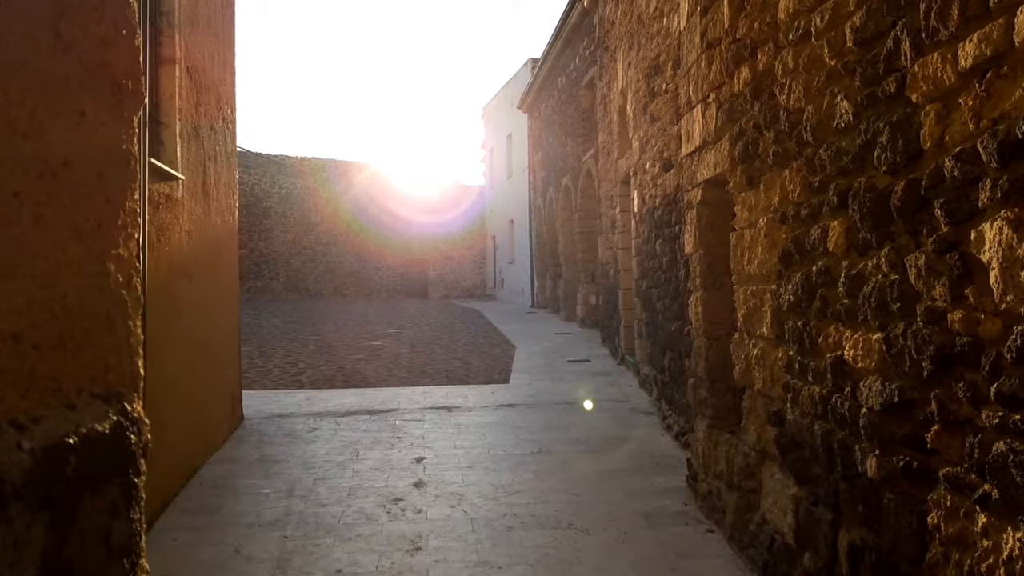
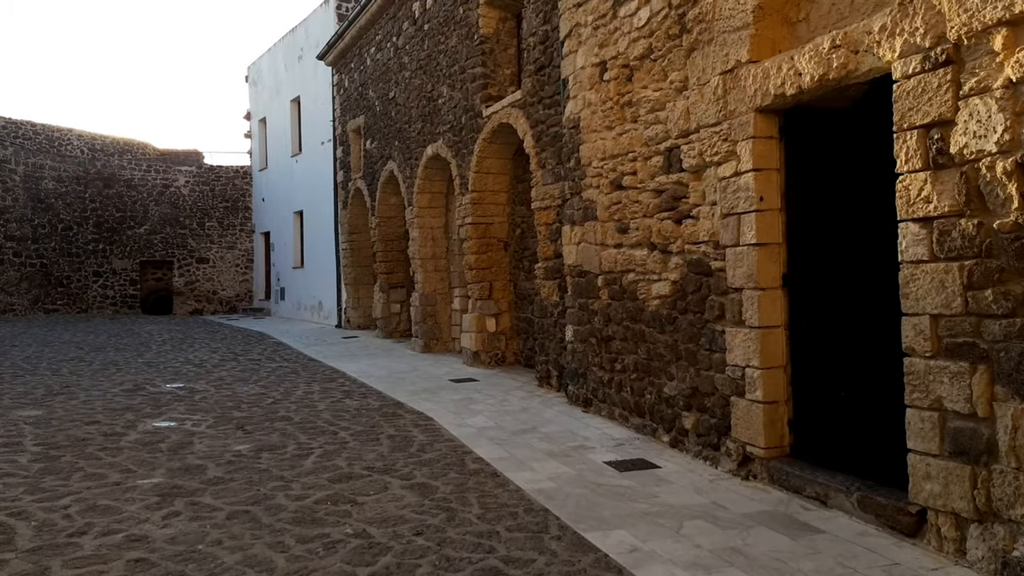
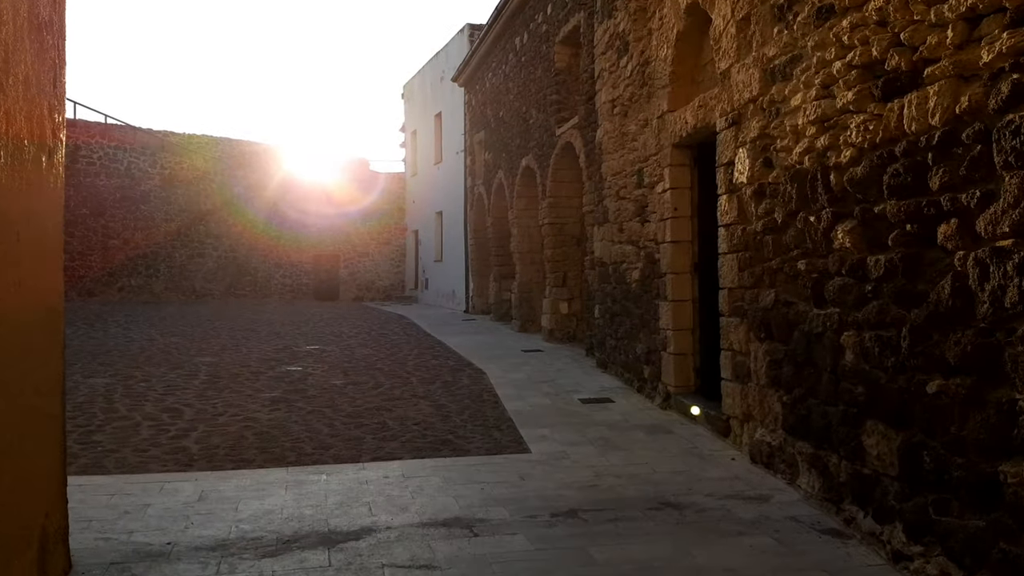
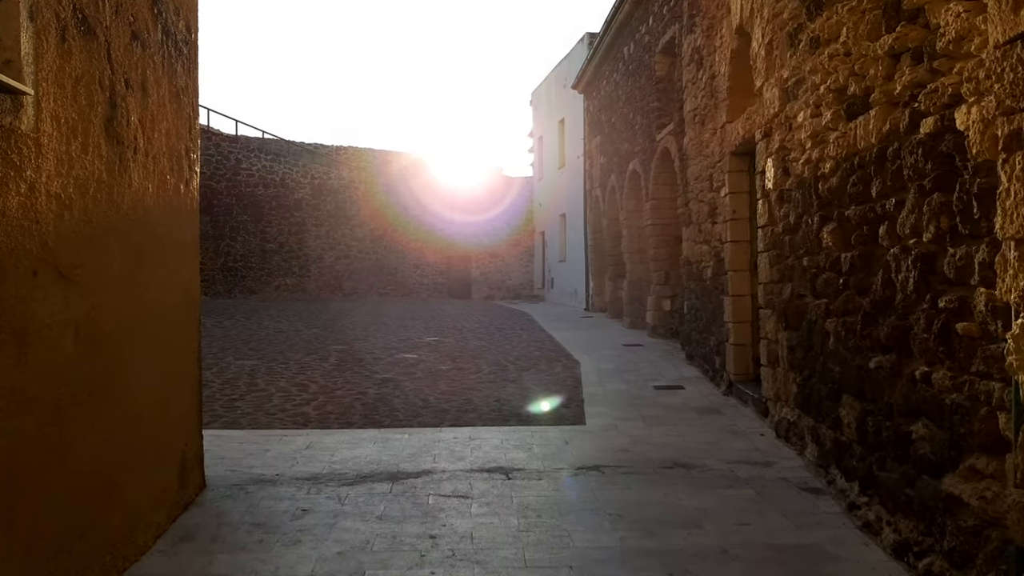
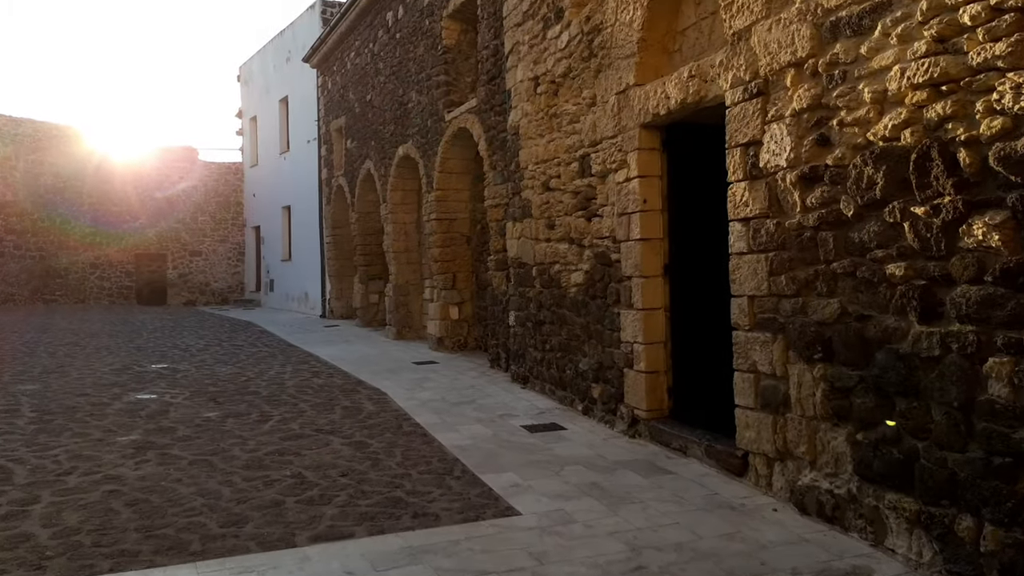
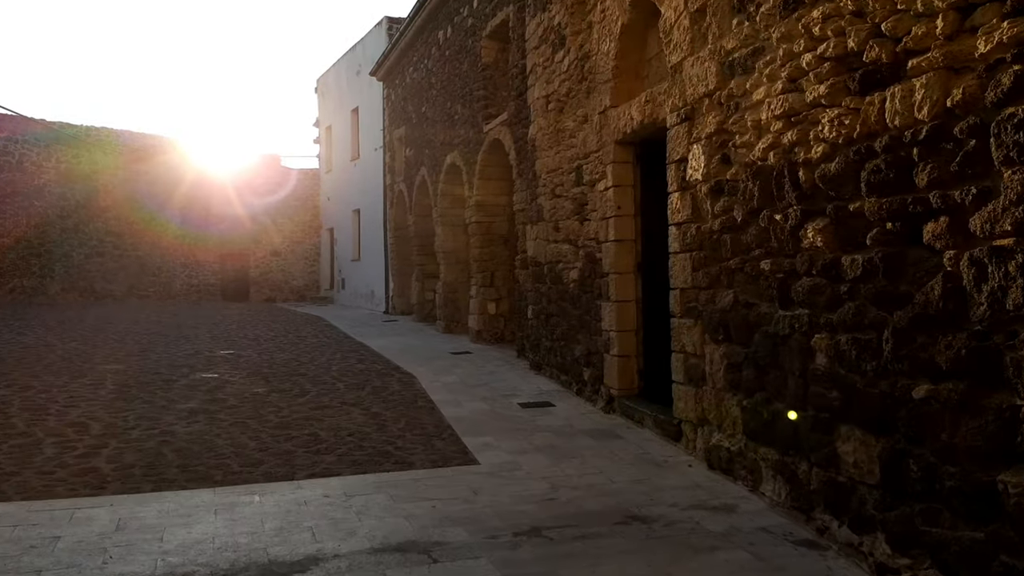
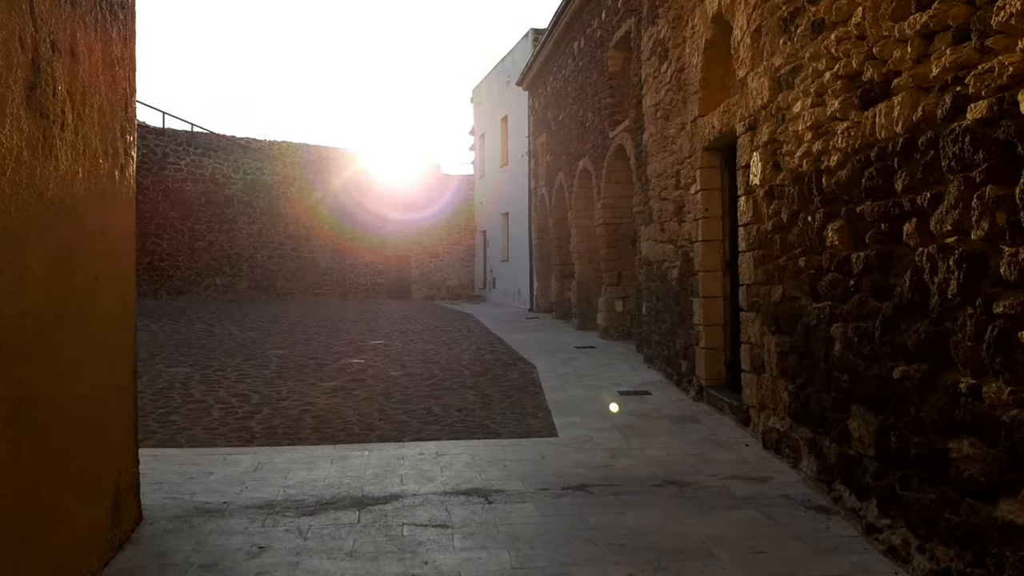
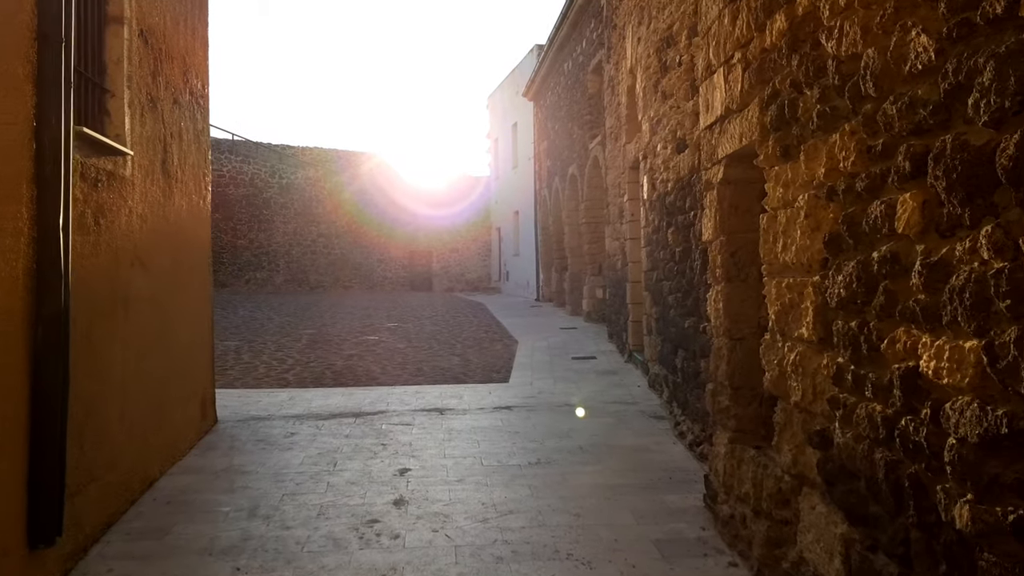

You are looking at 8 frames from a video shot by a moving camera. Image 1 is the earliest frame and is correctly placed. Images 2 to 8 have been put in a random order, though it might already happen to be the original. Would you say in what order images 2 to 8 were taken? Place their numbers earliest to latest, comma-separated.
8, 4, 7, 3, 6, 5, 2
